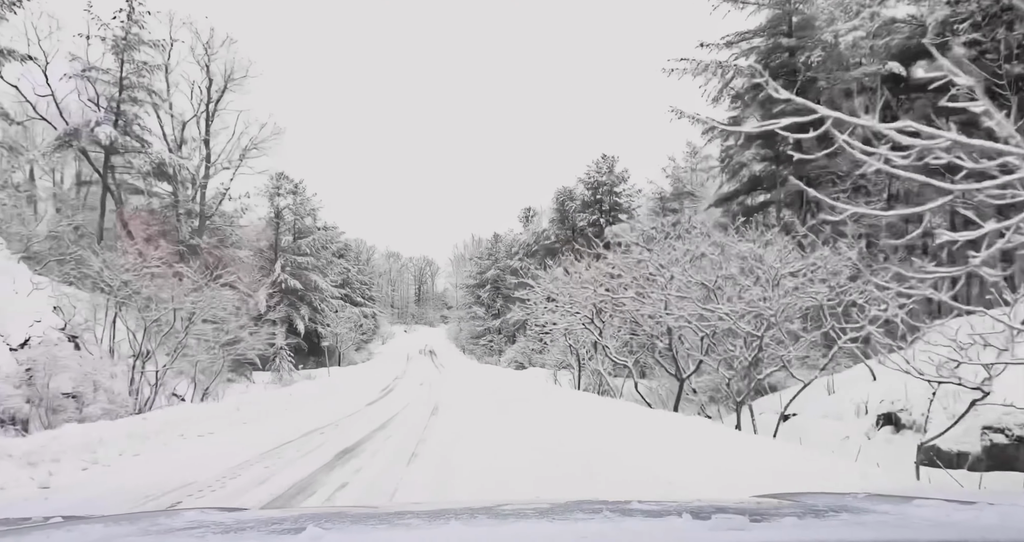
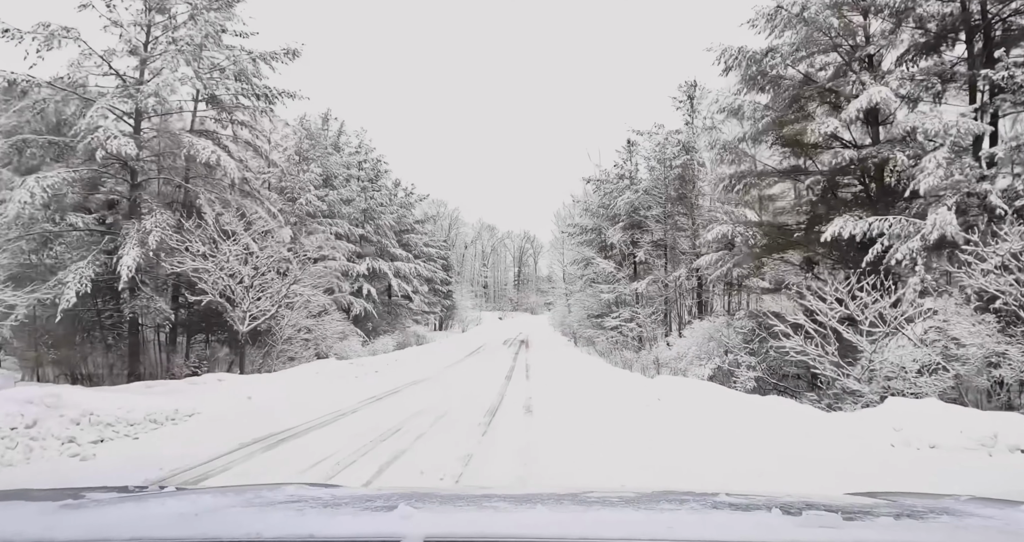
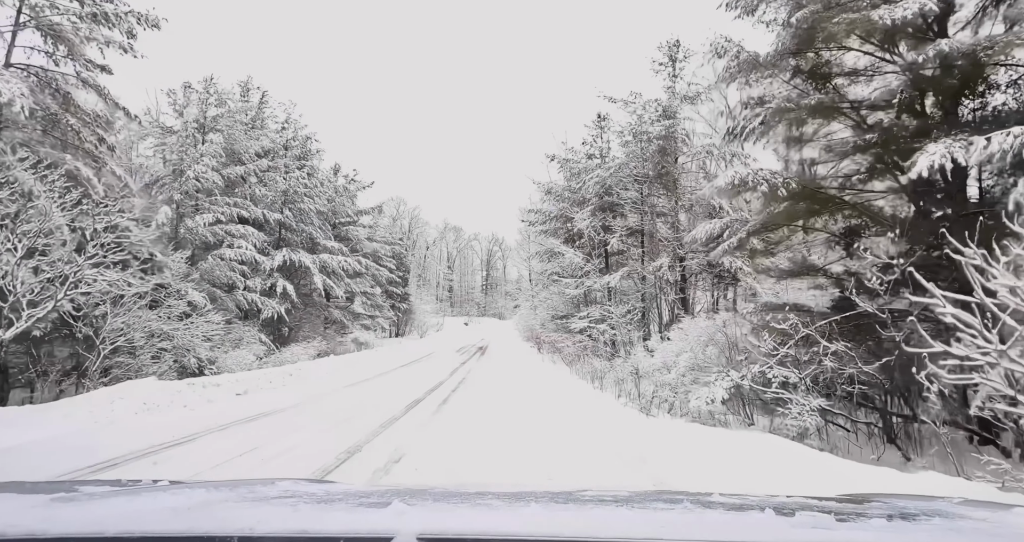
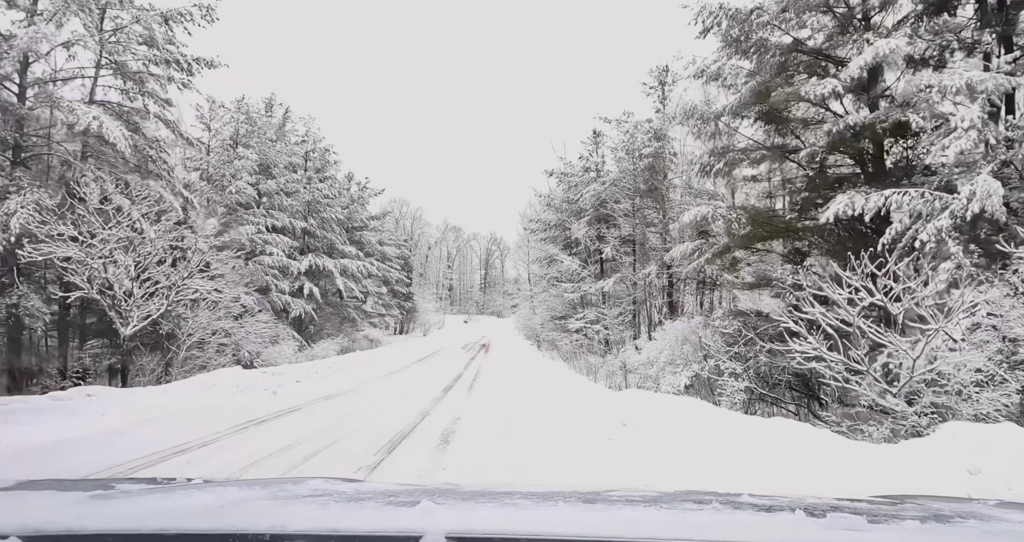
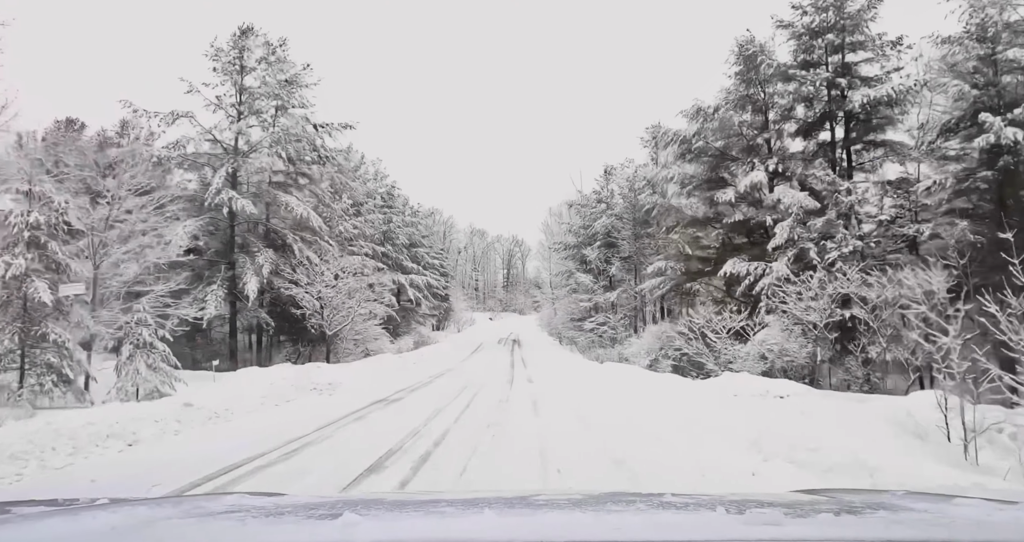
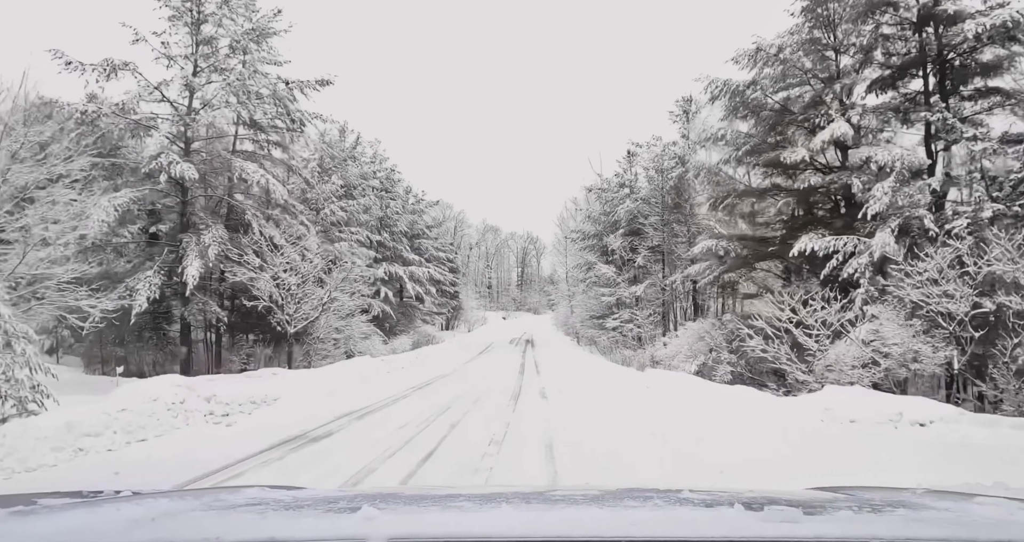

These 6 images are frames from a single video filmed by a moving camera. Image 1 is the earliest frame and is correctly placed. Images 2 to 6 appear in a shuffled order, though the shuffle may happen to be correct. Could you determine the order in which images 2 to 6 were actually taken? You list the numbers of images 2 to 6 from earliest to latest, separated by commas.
5, 6, 2, 4, 3
